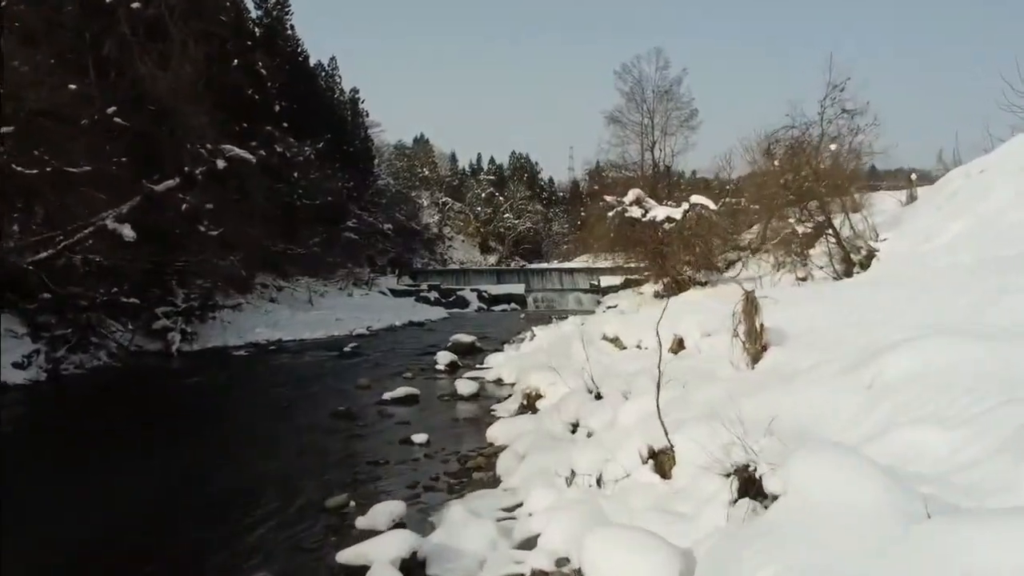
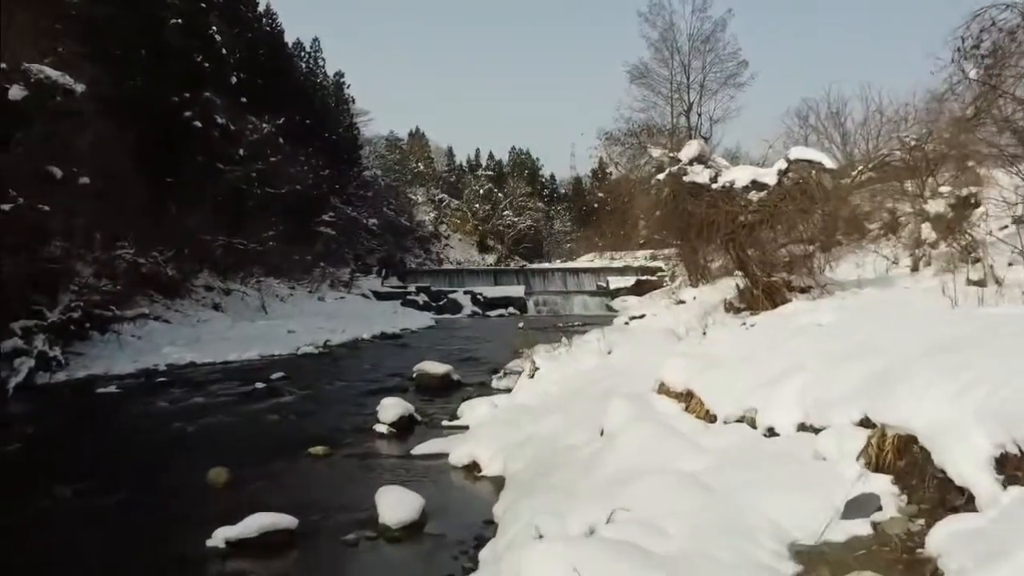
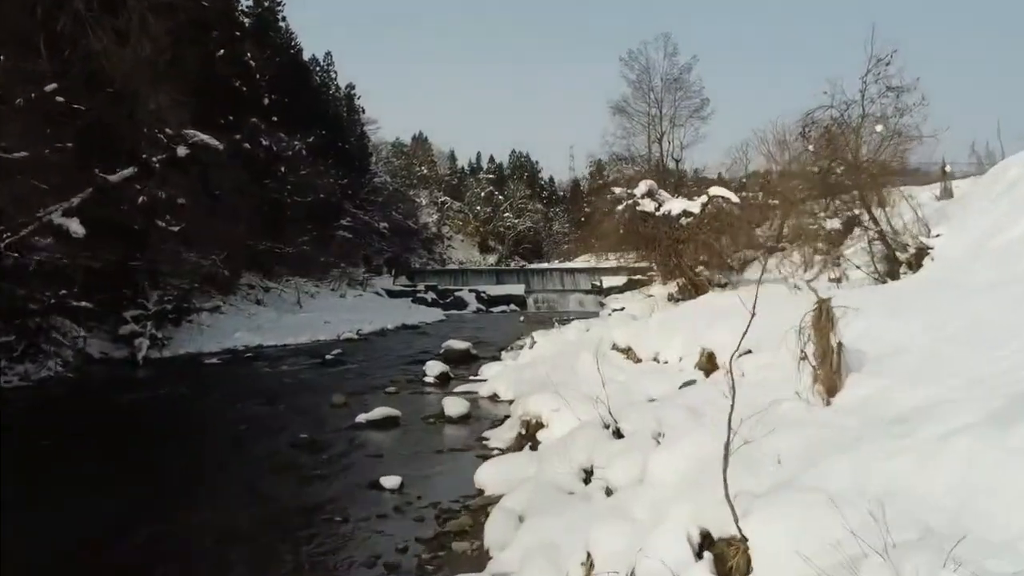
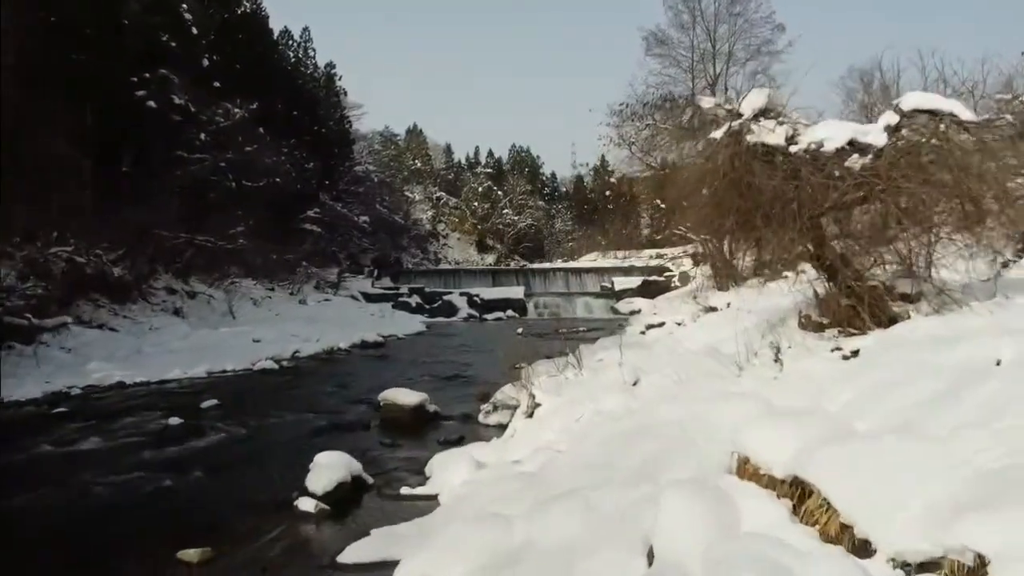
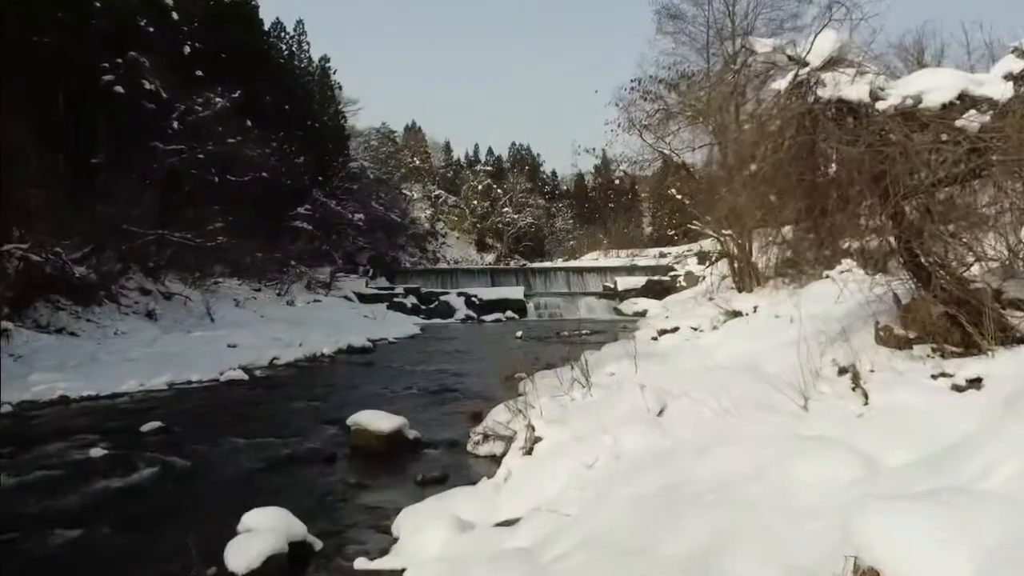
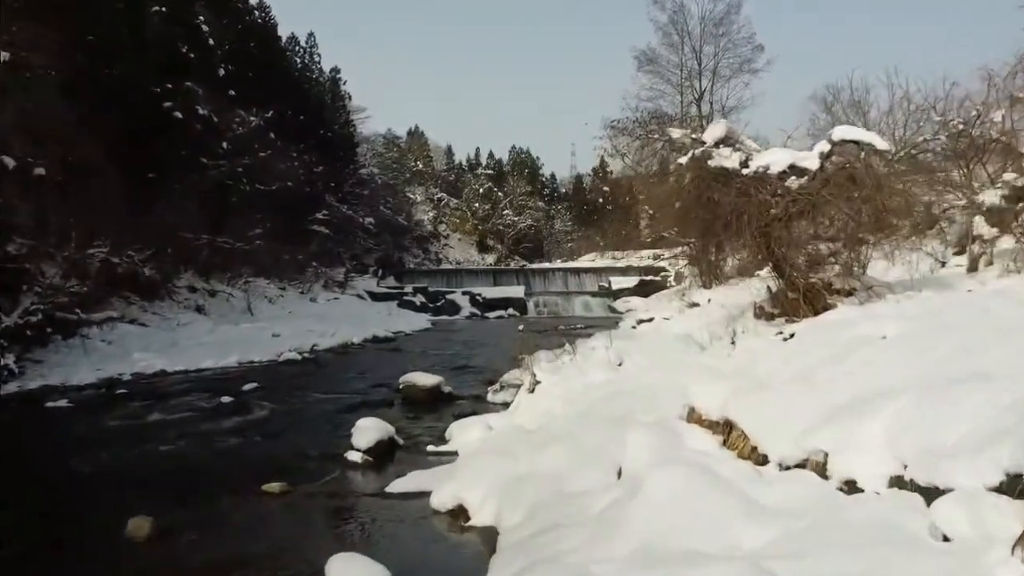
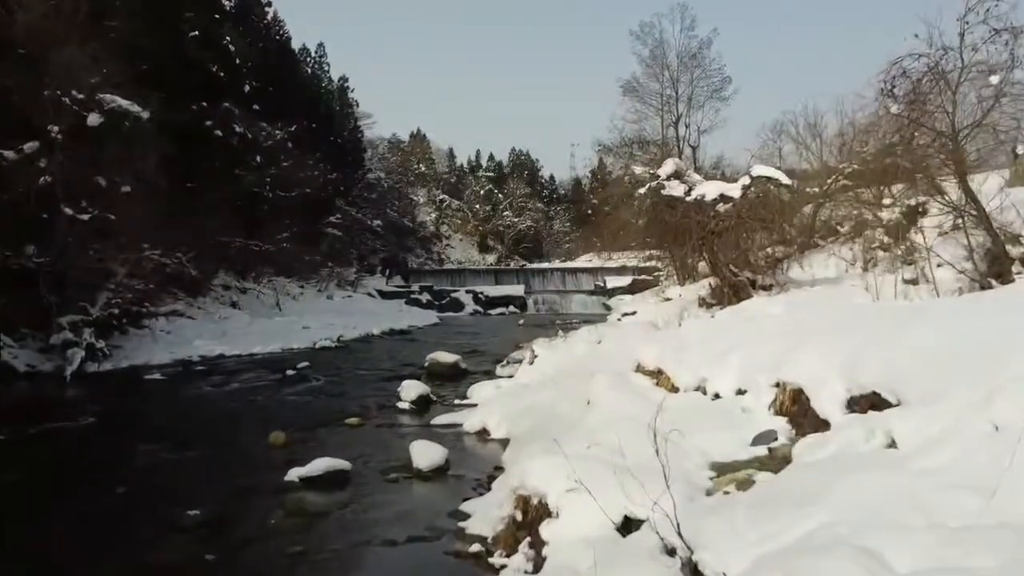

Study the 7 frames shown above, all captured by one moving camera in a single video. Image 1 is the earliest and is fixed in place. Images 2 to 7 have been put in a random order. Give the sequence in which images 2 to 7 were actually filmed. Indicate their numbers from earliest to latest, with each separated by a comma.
3, 7, 2, 6, 4, 5
